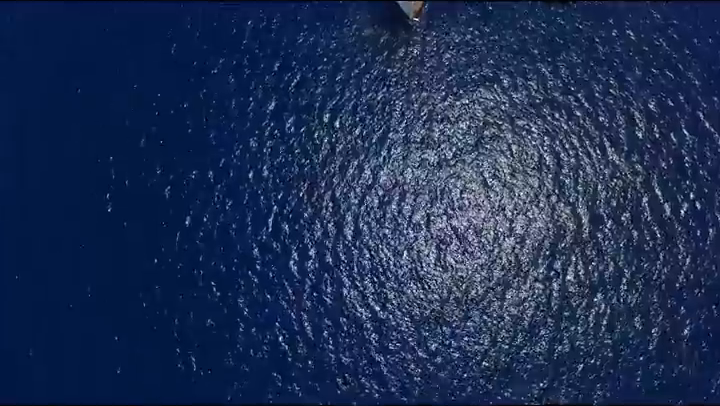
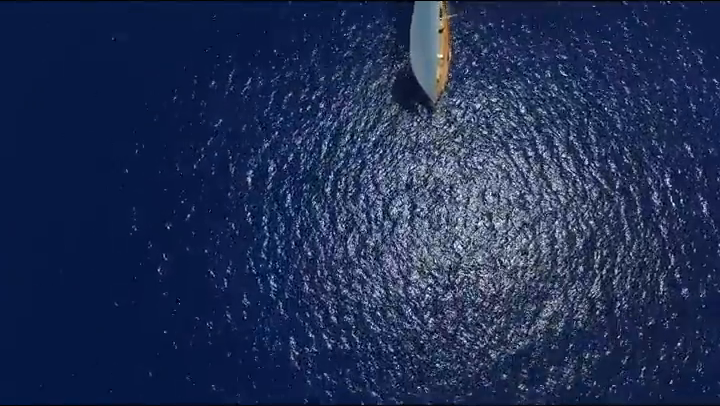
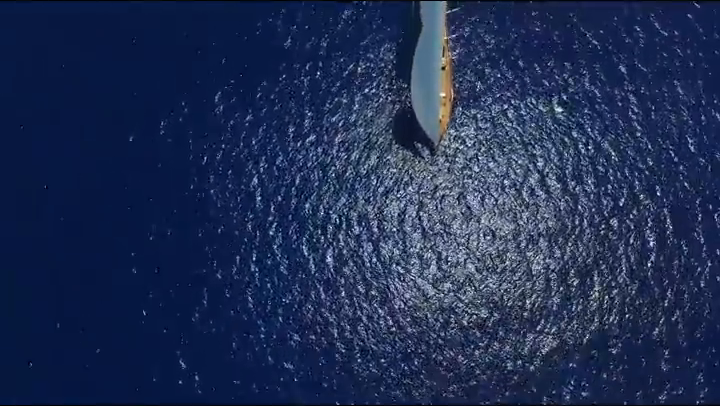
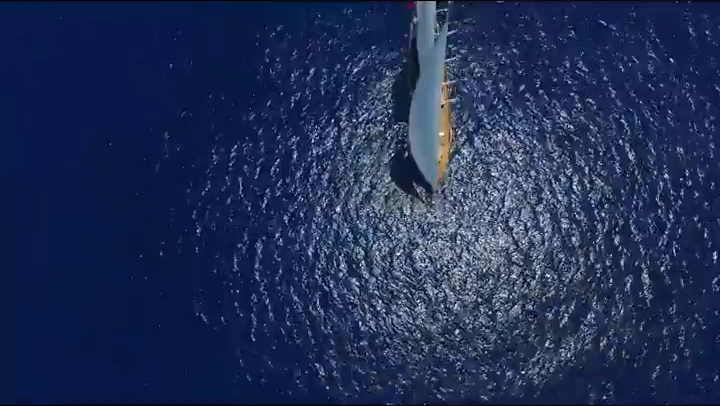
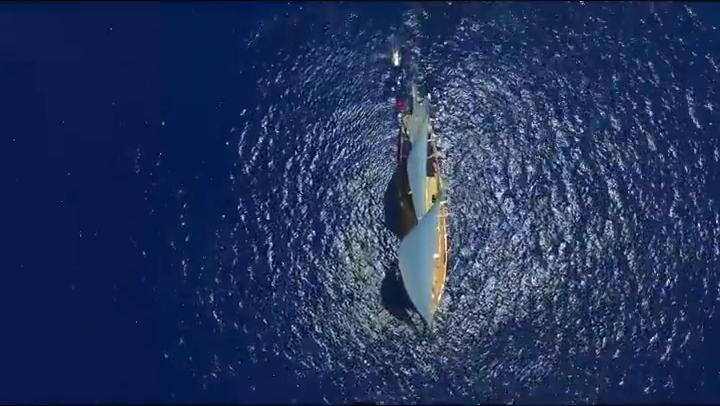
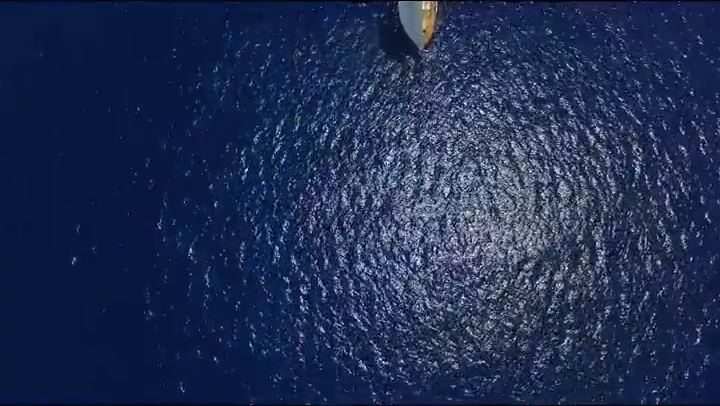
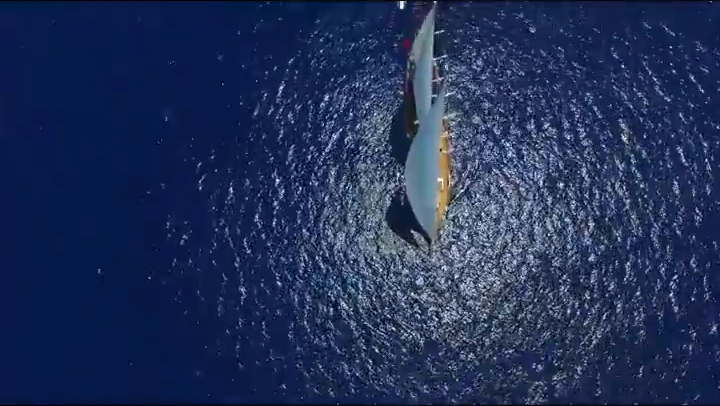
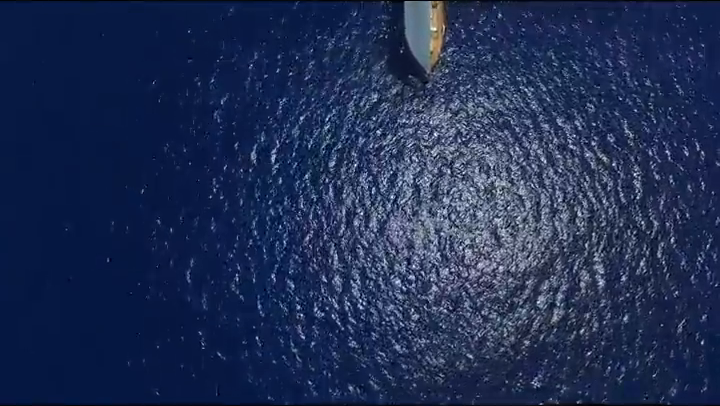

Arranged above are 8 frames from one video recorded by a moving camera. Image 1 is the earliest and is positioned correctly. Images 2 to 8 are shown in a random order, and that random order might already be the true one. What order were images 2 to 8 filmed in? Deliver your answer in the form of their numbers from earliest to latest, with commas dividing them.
6, 8, 2, 3, 4, 7, 5
